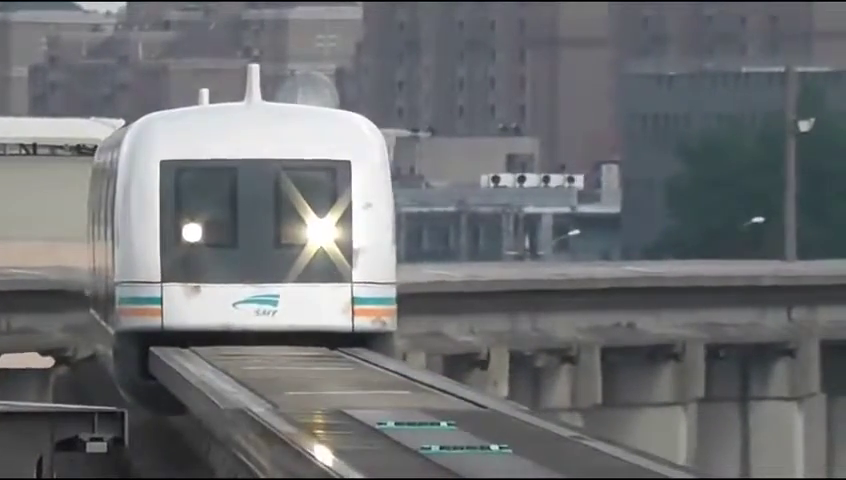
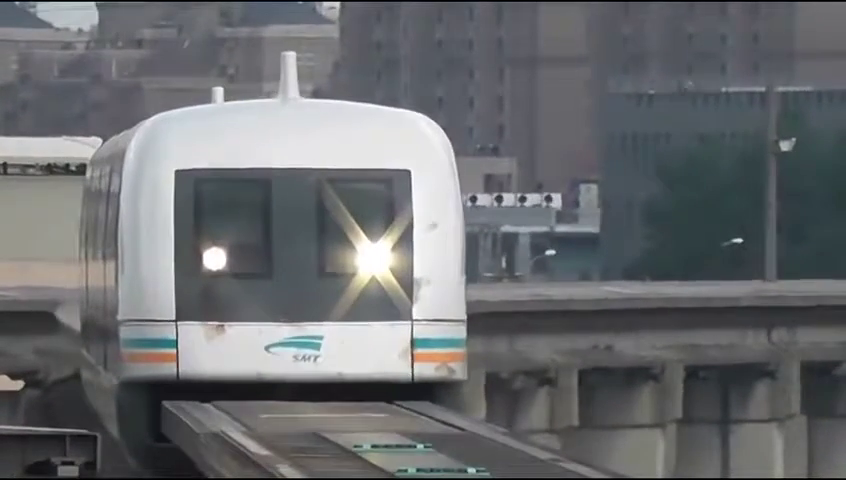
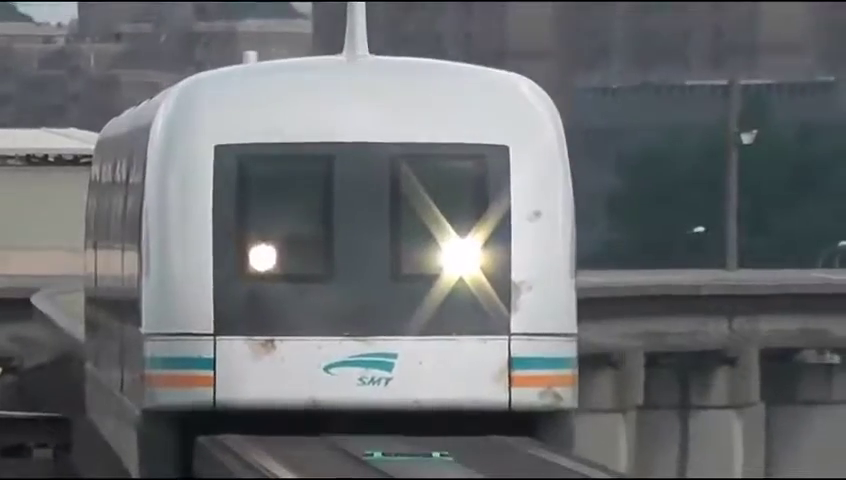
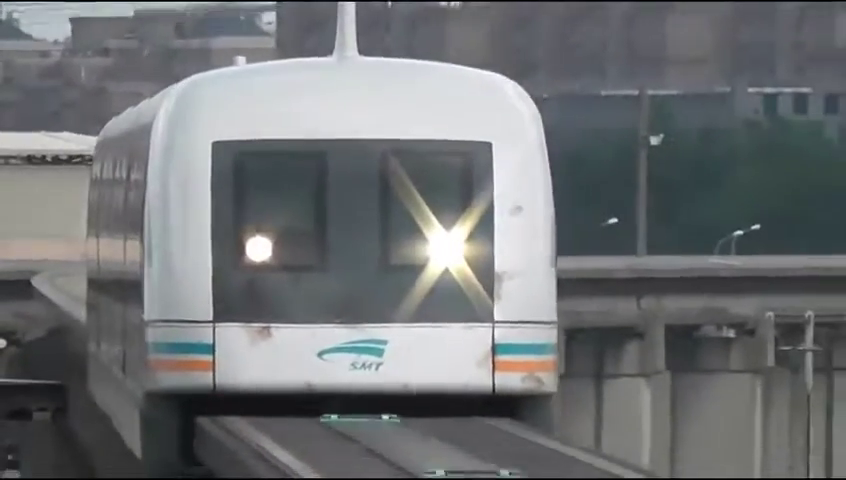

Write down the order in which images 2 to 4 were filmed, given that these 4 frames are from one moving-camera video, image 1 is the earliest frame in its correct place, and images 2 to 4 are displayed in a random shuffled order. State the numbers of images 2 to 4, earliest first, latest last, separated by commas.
2, 3, 4
